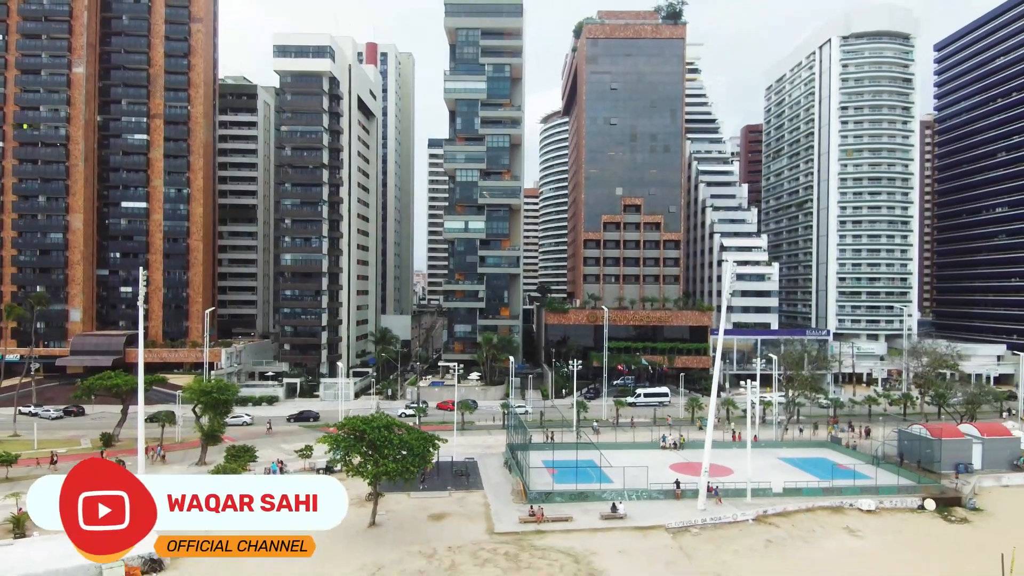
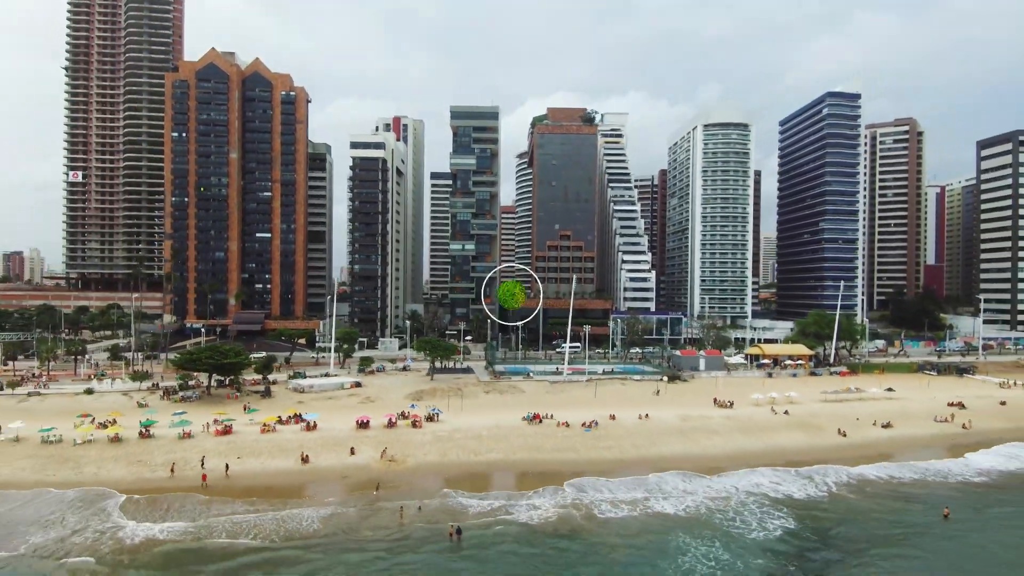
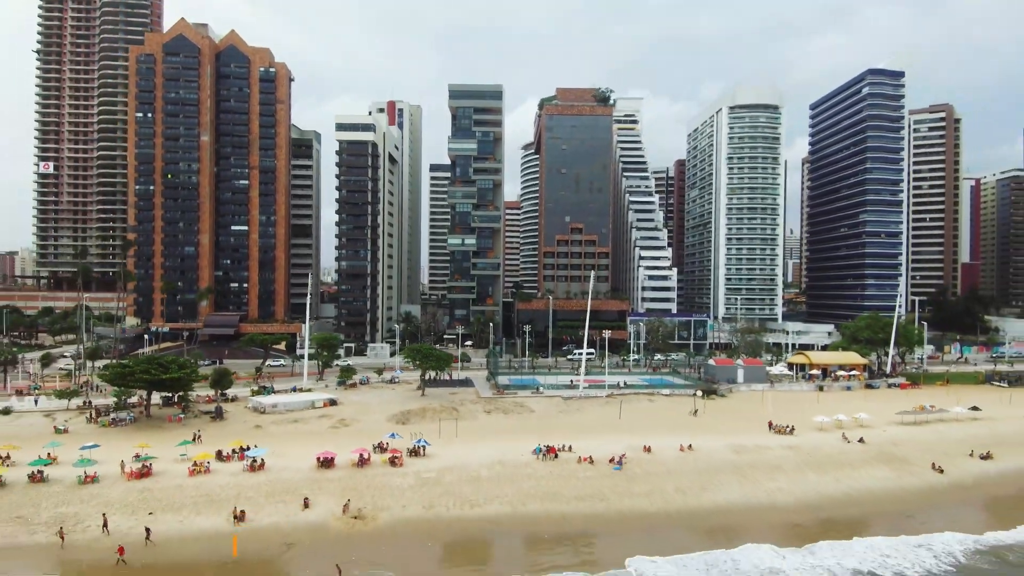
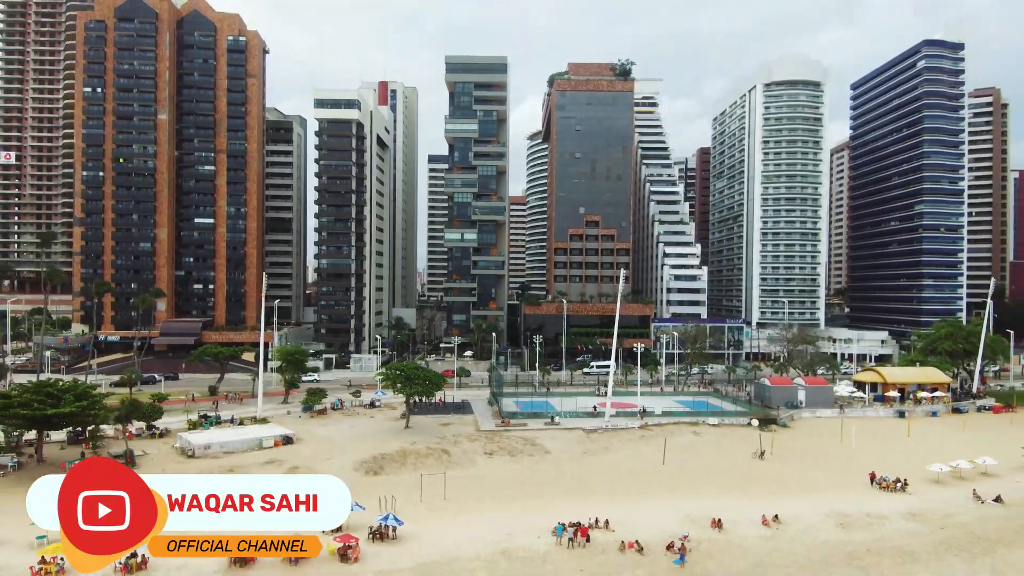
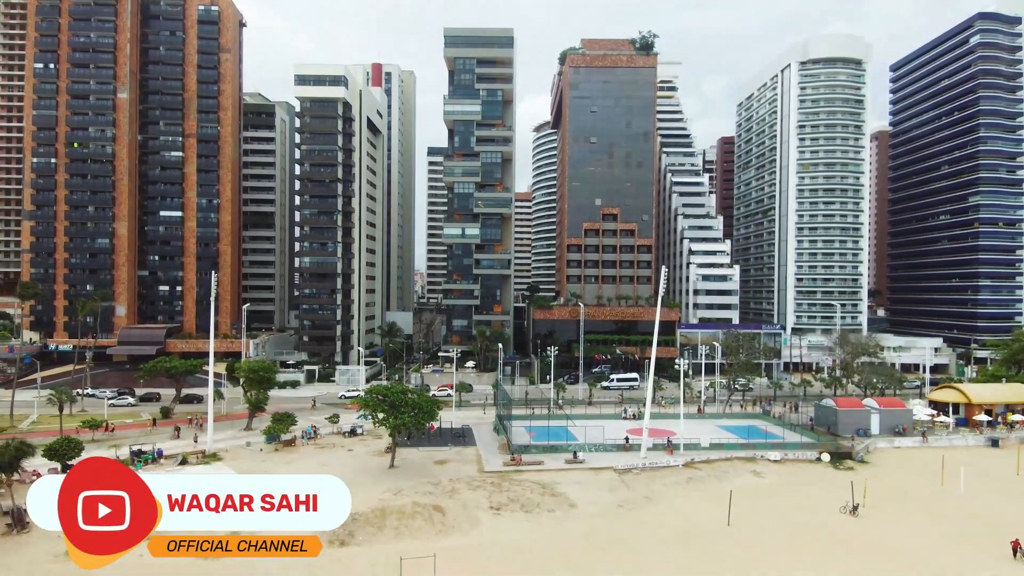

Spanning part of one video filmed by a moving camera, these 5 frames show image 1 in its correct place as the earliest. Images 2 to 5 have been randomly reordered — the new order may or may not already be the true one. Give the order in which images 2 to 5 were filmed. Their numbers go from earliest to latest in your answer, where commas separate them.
5, 4, 3, 2
